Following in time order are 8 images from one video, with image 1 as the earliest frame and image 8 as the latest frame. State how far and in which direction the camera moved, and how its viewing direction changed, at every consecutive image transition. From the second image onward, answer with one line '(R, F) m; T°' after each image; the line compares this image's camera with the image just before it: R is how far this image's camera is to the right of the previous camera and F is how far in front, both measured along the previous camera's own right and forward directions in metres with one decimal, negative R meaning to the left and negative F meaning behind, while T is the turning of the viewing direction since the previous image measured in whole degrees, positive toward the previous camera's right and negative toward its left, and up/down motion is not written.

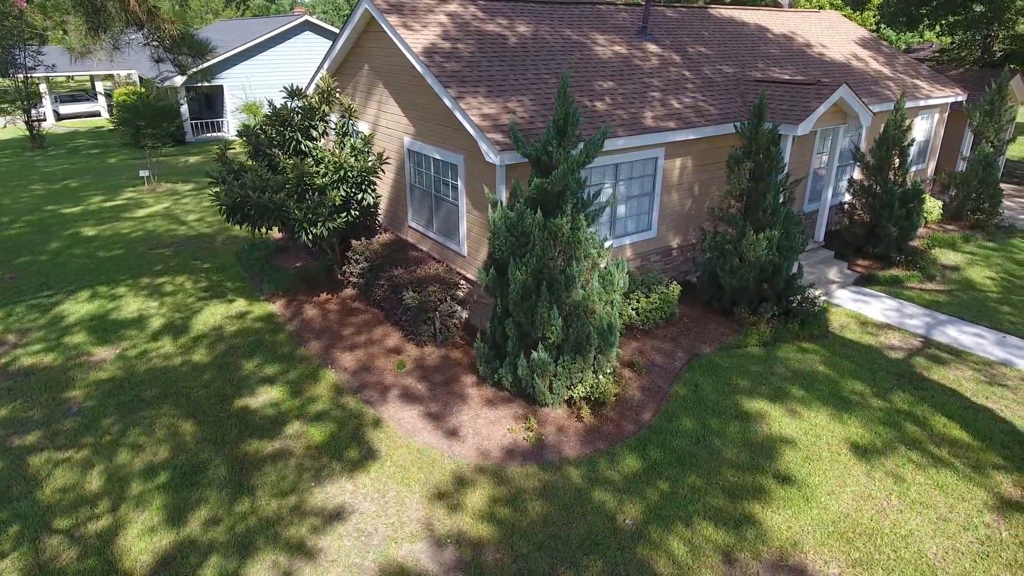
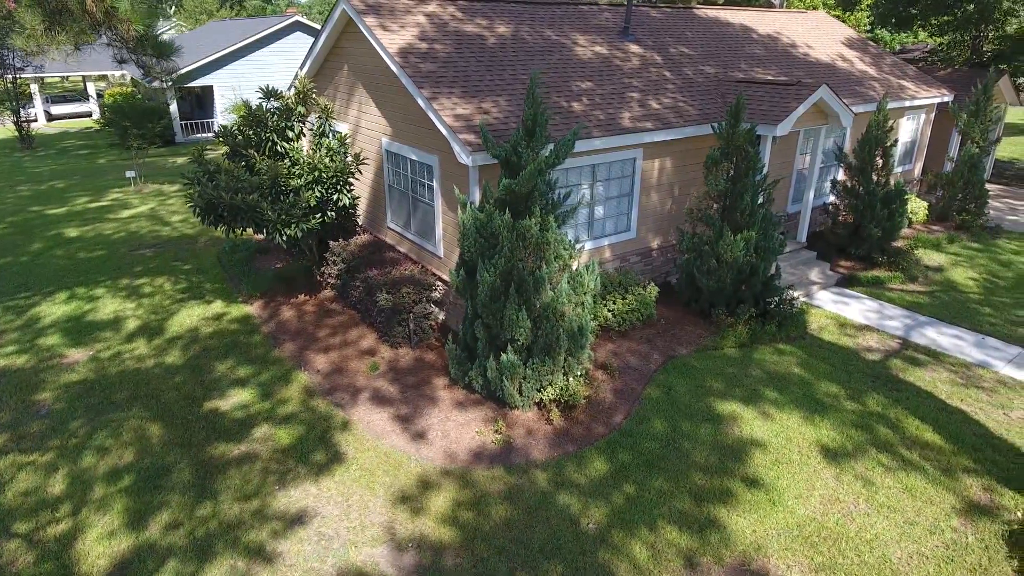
(+0.4, 0.0) m; 0°
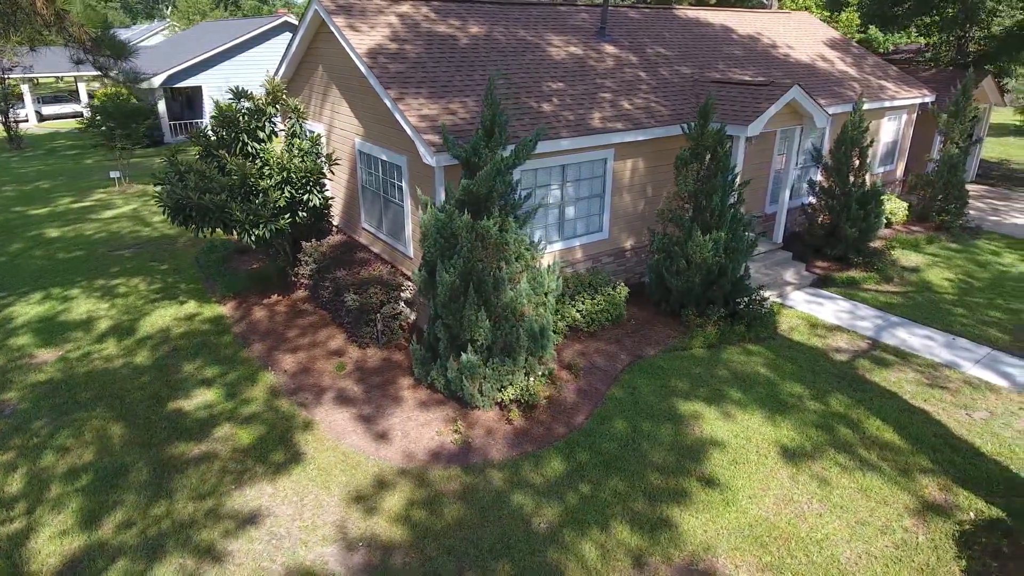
(+0.5, 0.0) m; 0°
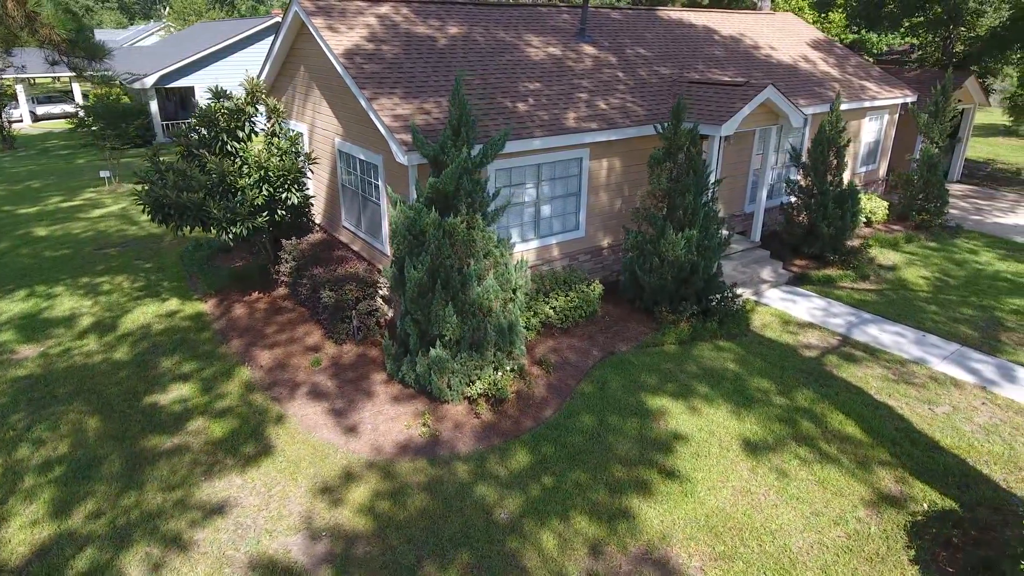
(+0.4, -0.1) m; 0°
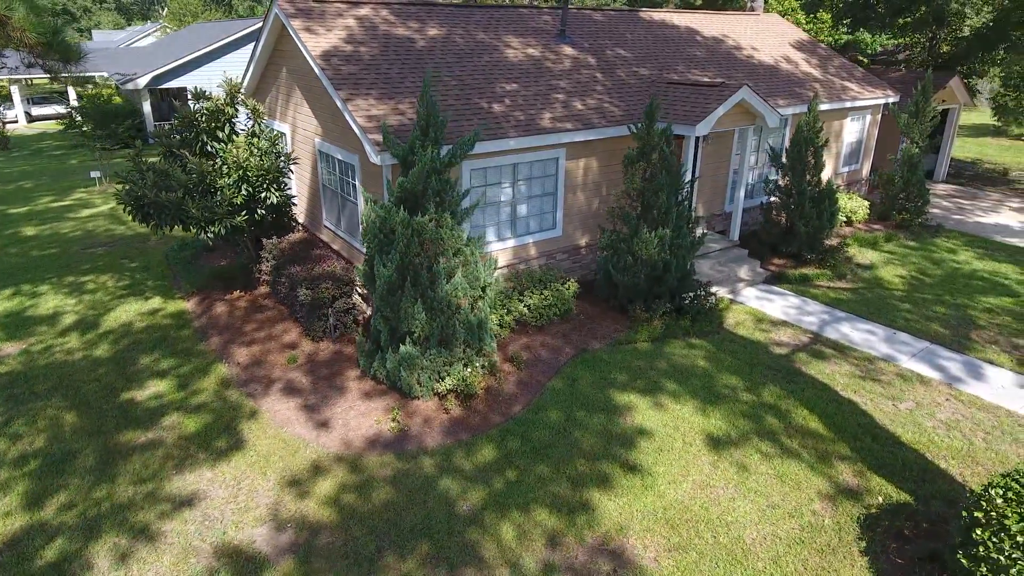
(+0.4, -0.1) m; 0°
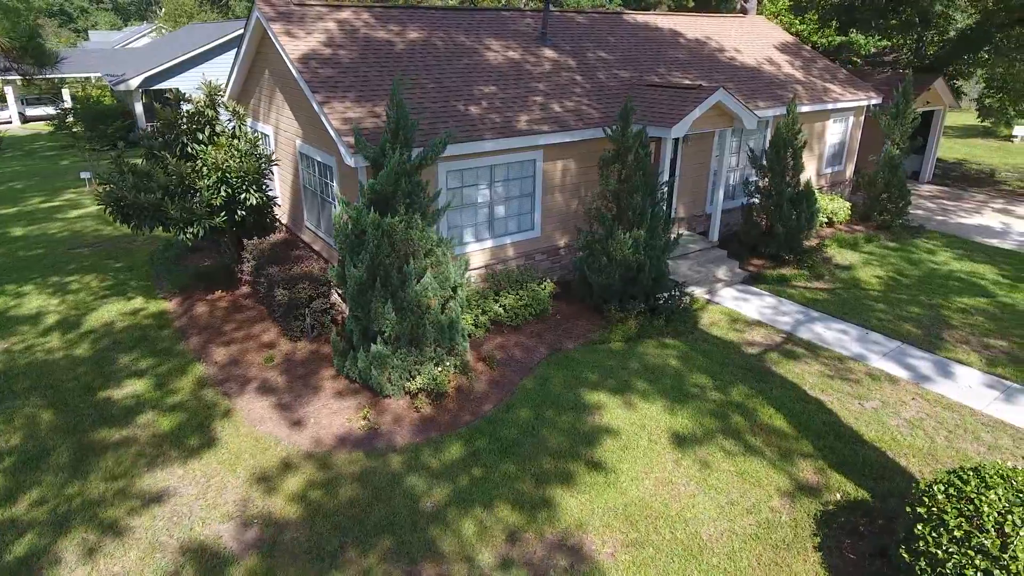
(+0.4, -0.1) m; 0°
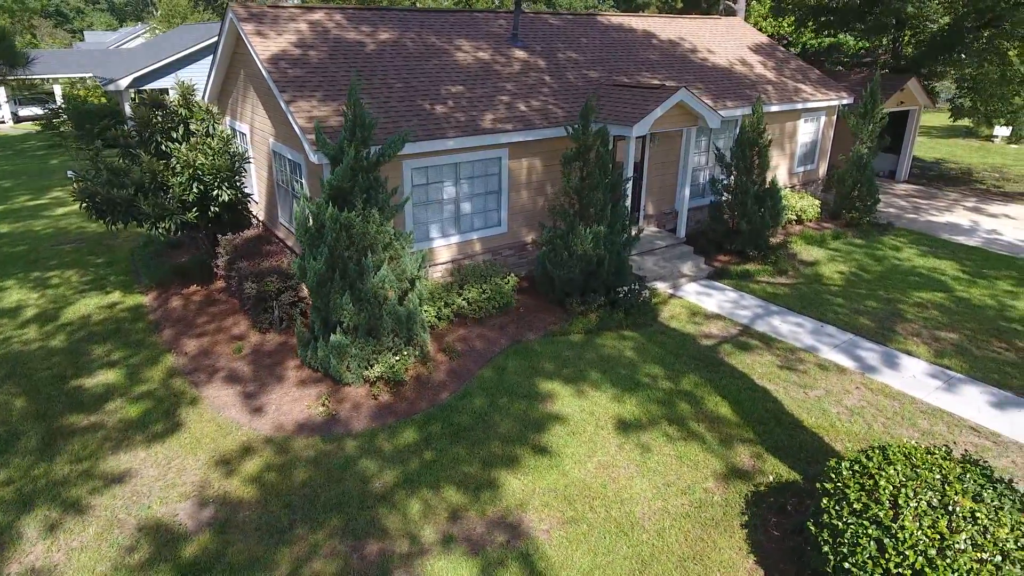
(+0.6, -0.3) m; 0°
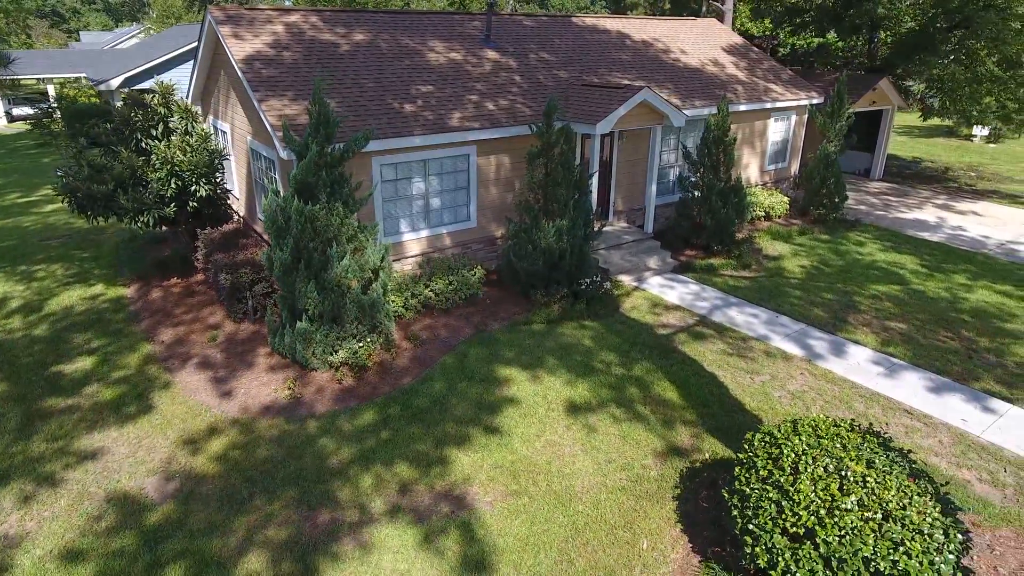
(+0.6, -0.4) m; 0°
